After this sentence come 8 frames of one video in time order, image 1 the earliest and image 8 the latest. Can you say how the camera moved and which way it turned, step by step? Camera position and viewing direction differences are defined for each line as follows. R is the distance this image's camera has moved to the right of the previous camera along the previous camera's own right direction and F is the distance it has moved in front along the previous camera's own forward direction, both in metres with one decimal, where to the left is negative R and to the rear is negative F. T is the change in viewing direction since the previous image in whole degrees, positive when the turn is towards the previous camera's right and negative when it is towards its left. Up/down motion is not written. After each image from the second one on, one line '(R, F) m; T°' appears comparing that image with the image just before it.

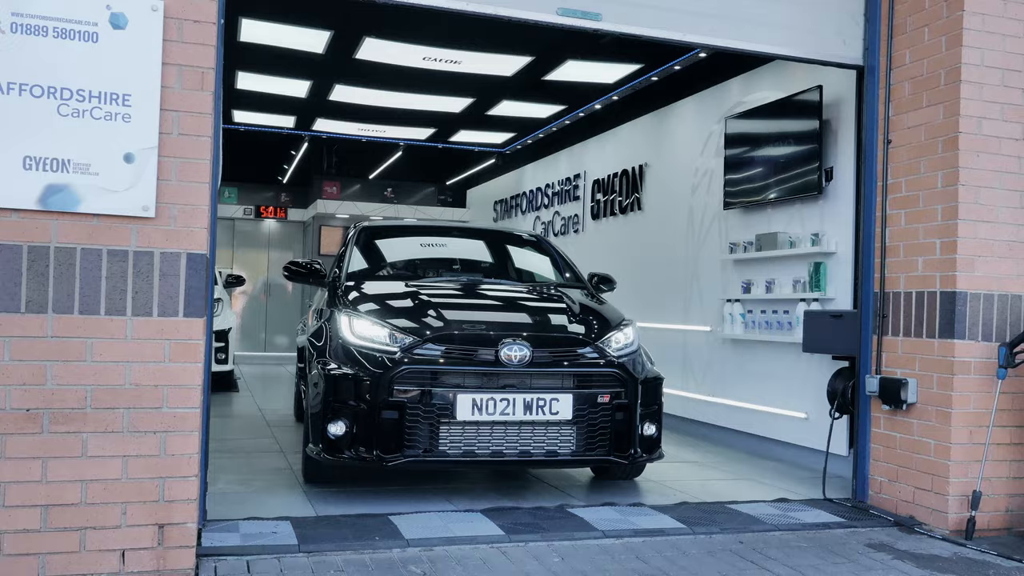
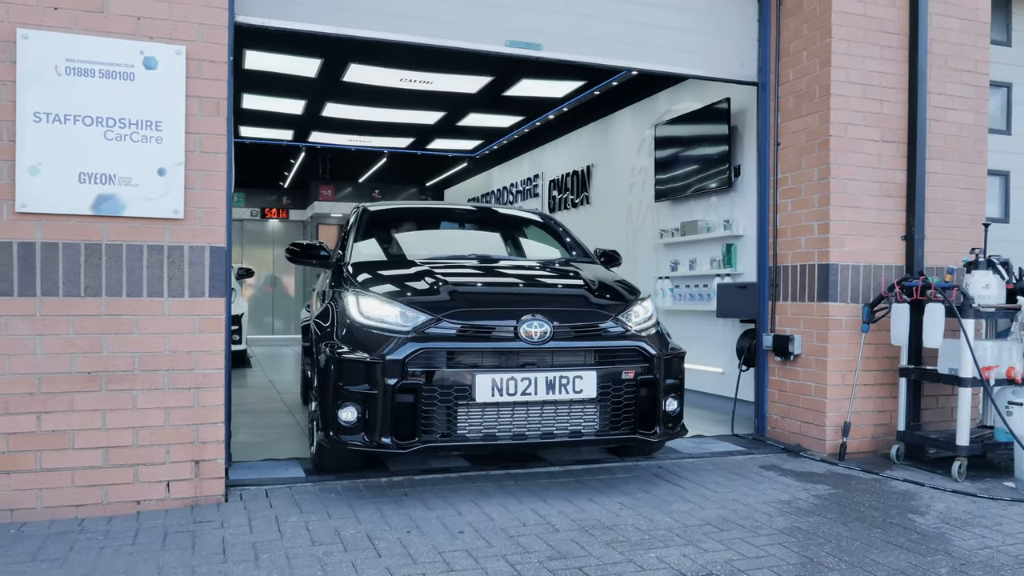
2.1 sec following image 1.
(+0.1, -0.9) m; +1°
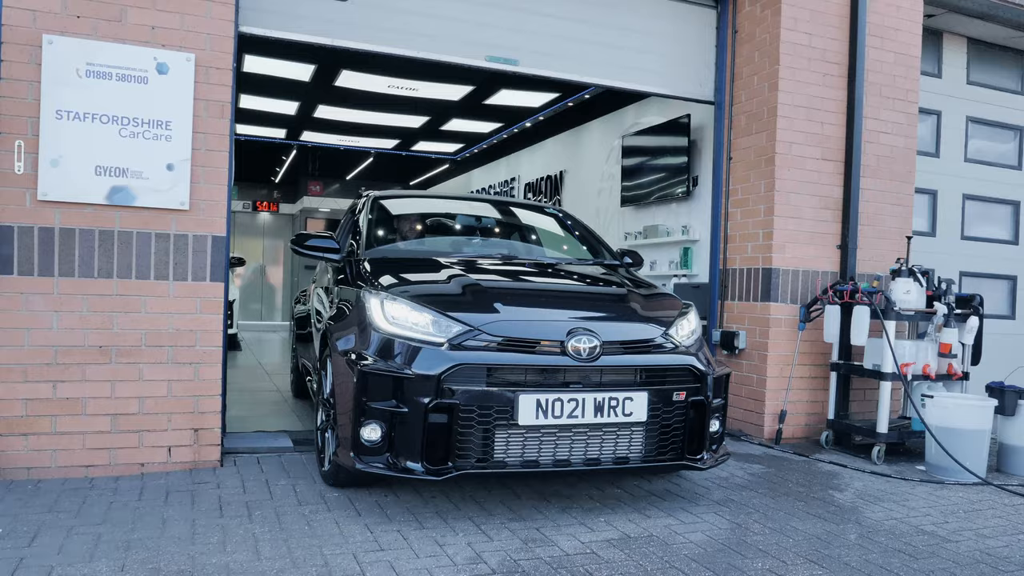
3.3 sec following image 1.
(0.0, -0.5) m; +2°
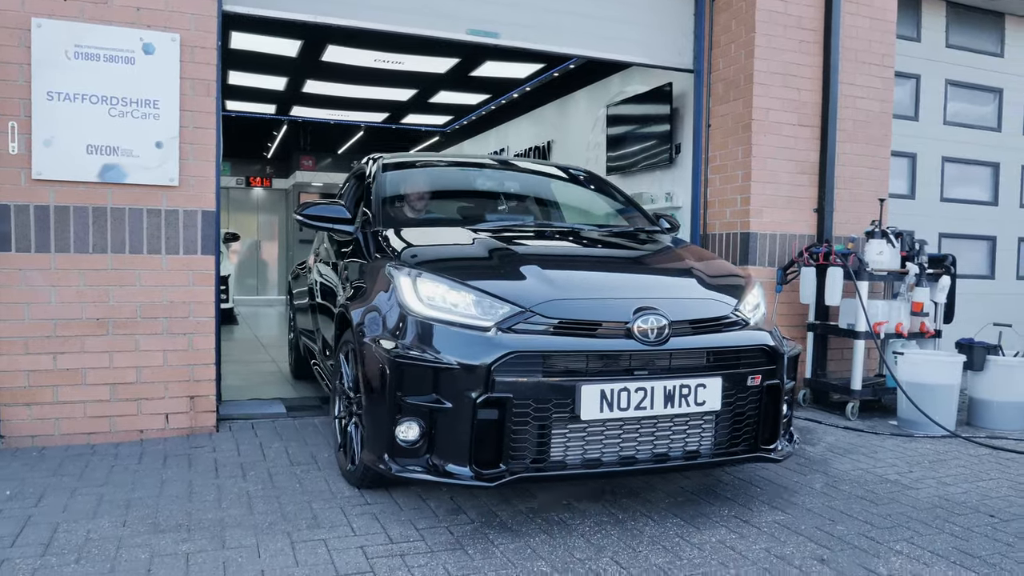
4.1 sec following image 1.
(+0.1, -0.2) m; 0°
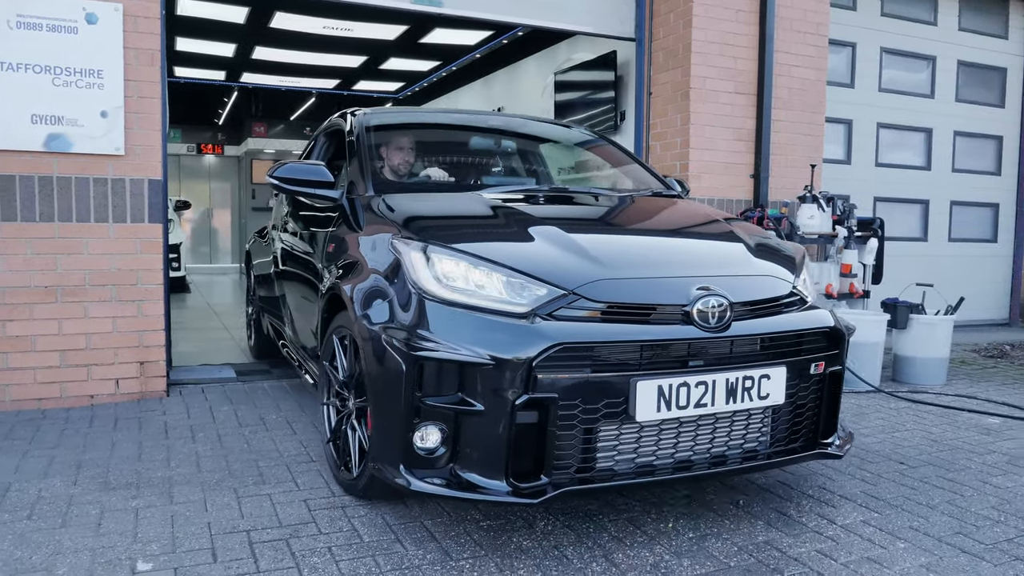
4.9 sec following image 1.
(+0.1, -0.2) m; +2°
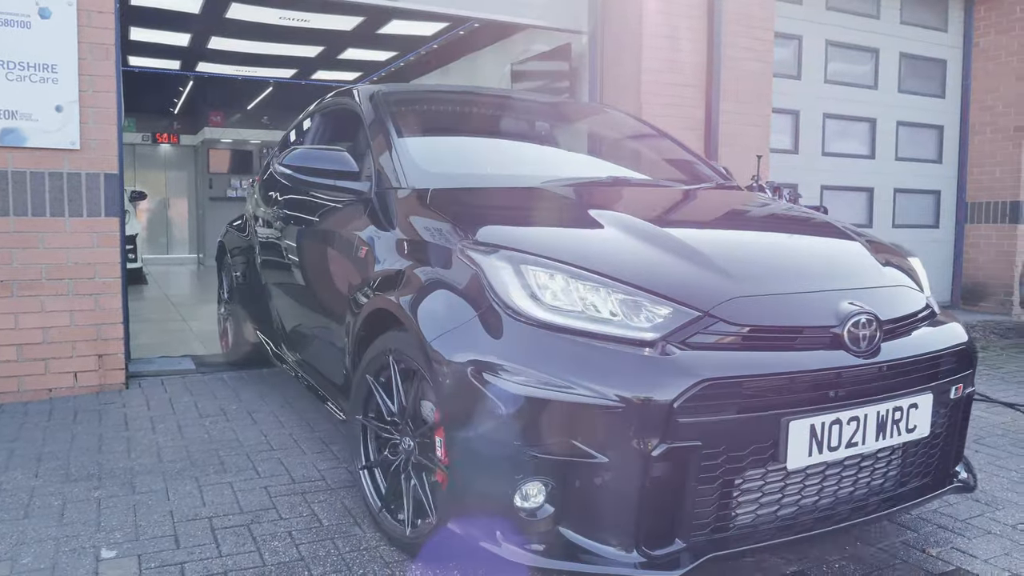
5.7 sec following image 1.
(0.0, -0.1) m; +2°
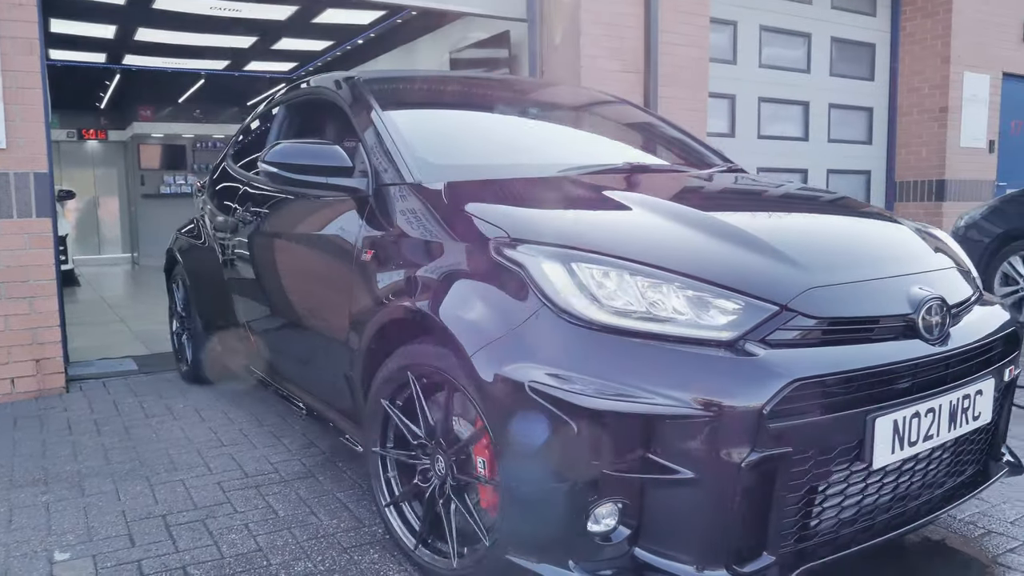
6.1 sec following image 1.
(0.0, 0.0) m; +4°
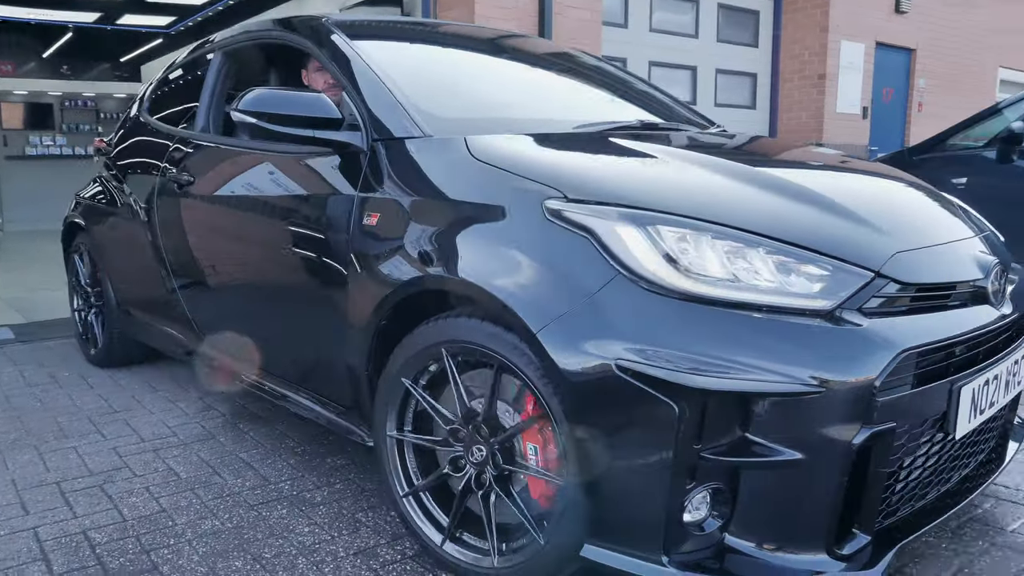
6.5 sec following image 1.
(0.0, 0.0) m; +7°
